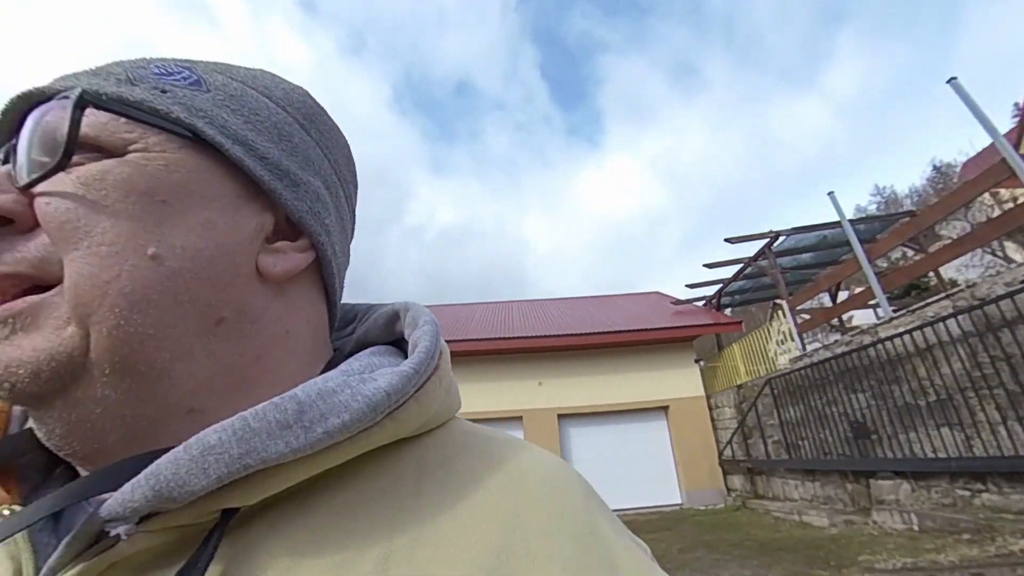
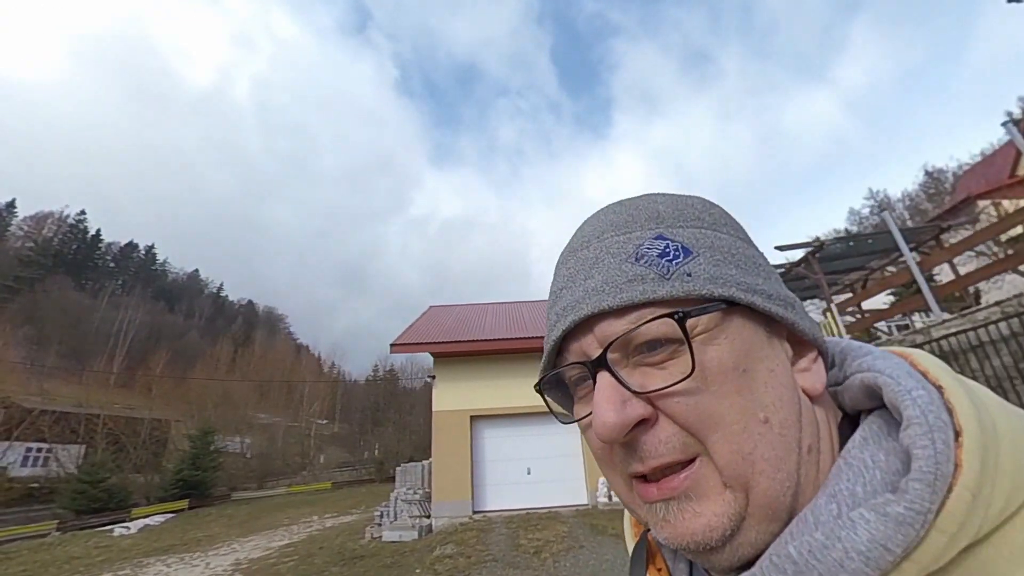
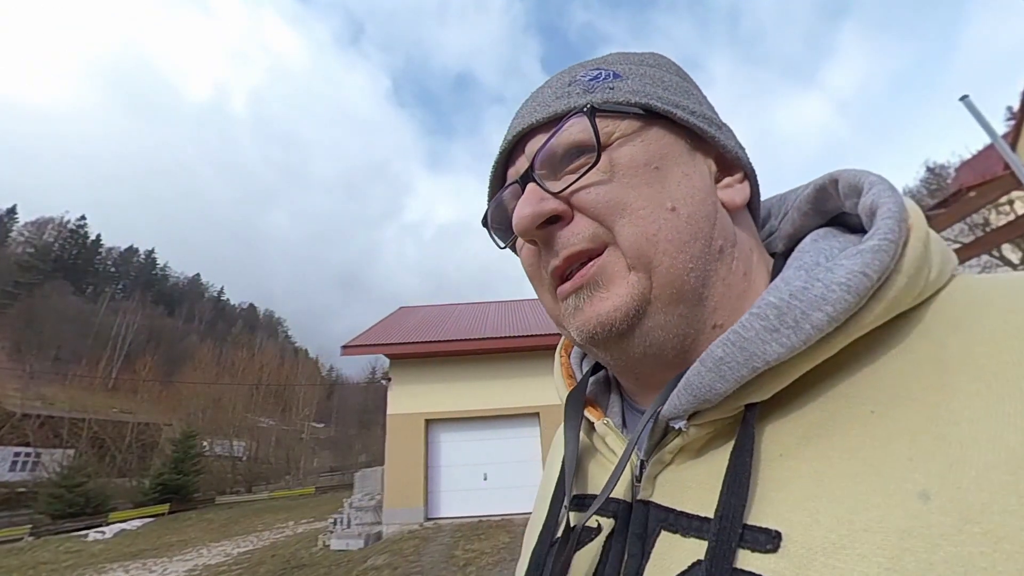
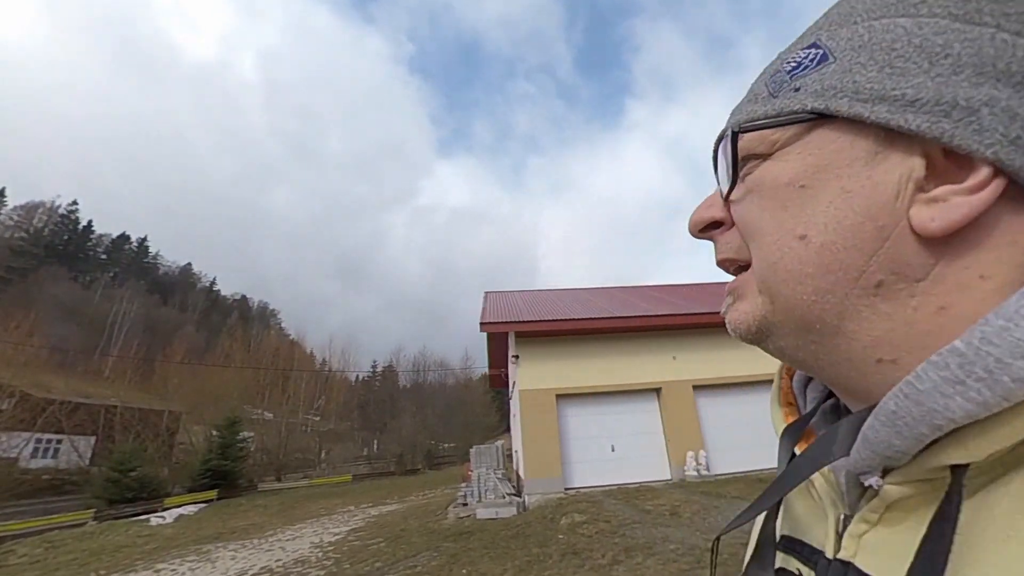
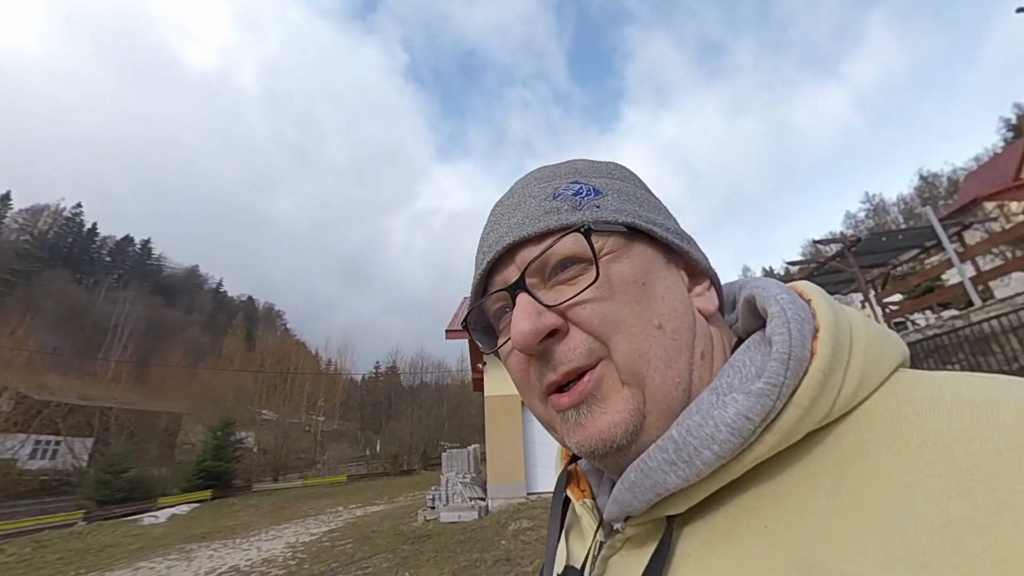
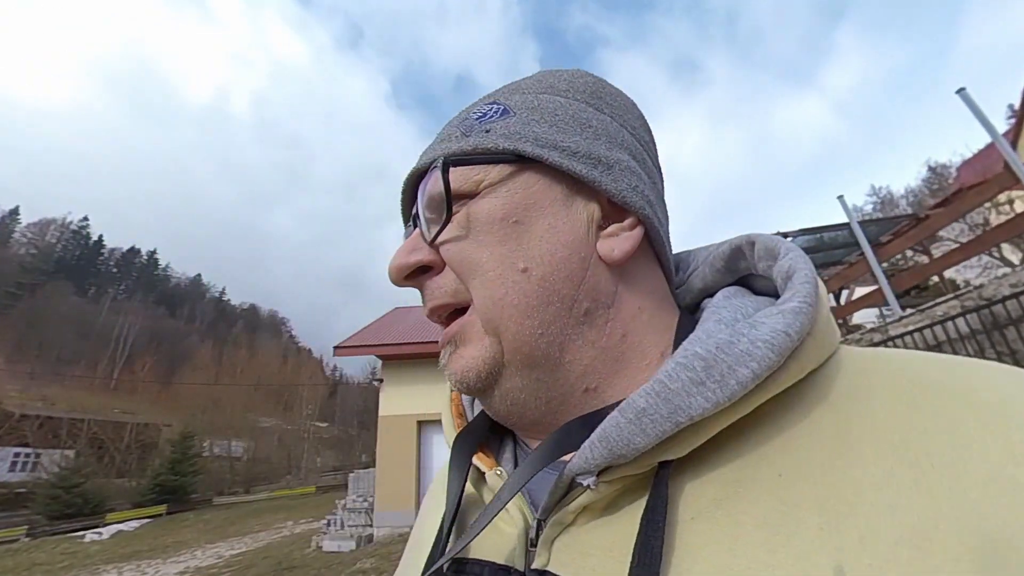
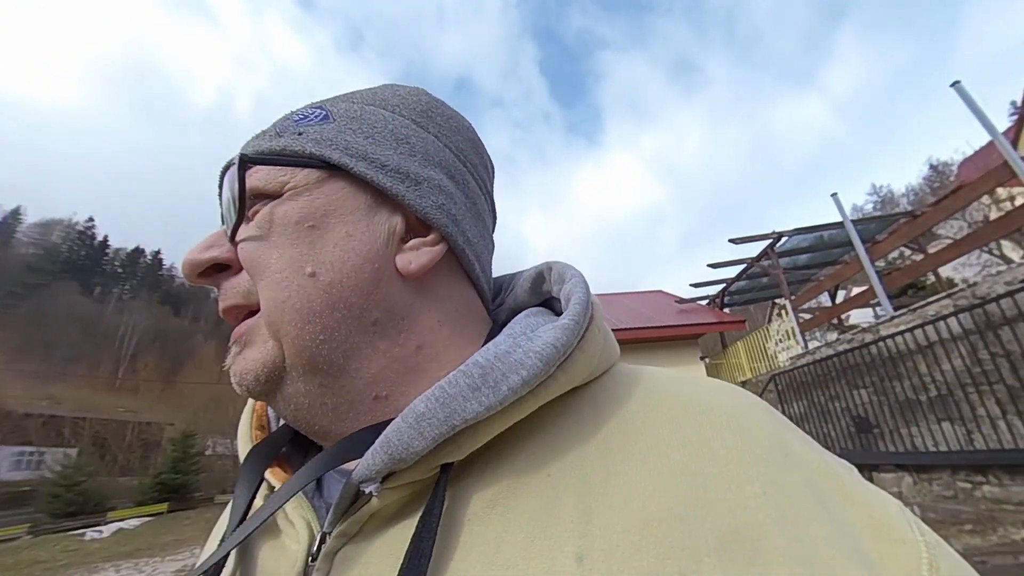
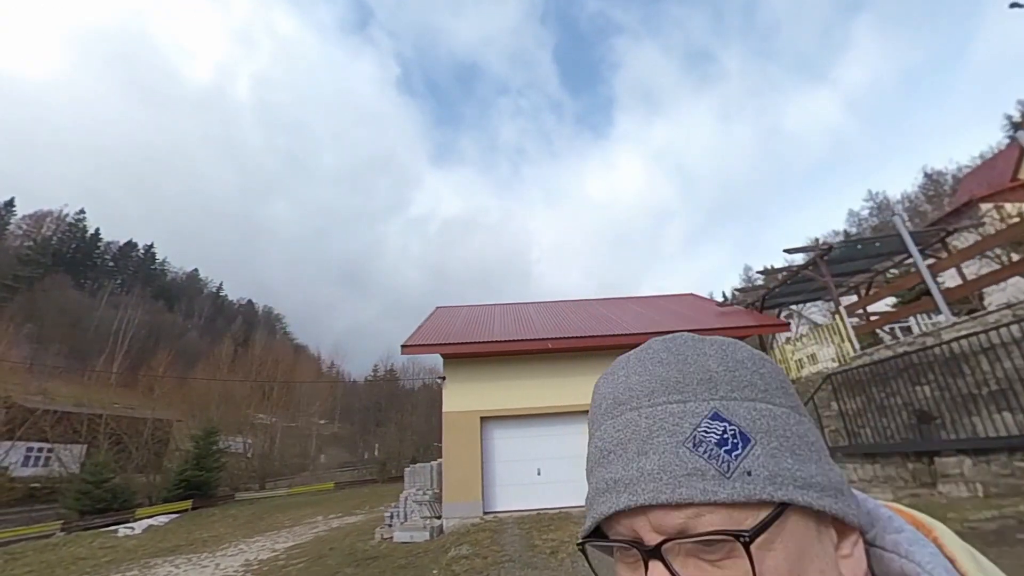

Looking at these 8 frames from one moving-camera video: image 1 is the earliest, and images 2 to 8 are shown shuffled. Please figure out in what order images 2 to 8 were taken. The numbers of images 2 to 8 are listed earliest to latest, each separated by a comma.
7, 6, 3, 2, 8, 5, 4
